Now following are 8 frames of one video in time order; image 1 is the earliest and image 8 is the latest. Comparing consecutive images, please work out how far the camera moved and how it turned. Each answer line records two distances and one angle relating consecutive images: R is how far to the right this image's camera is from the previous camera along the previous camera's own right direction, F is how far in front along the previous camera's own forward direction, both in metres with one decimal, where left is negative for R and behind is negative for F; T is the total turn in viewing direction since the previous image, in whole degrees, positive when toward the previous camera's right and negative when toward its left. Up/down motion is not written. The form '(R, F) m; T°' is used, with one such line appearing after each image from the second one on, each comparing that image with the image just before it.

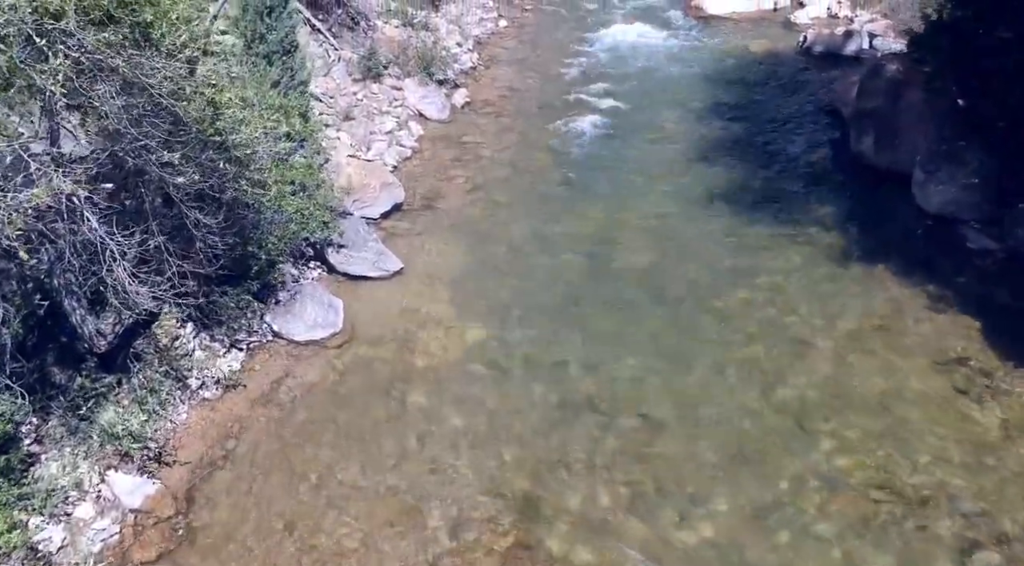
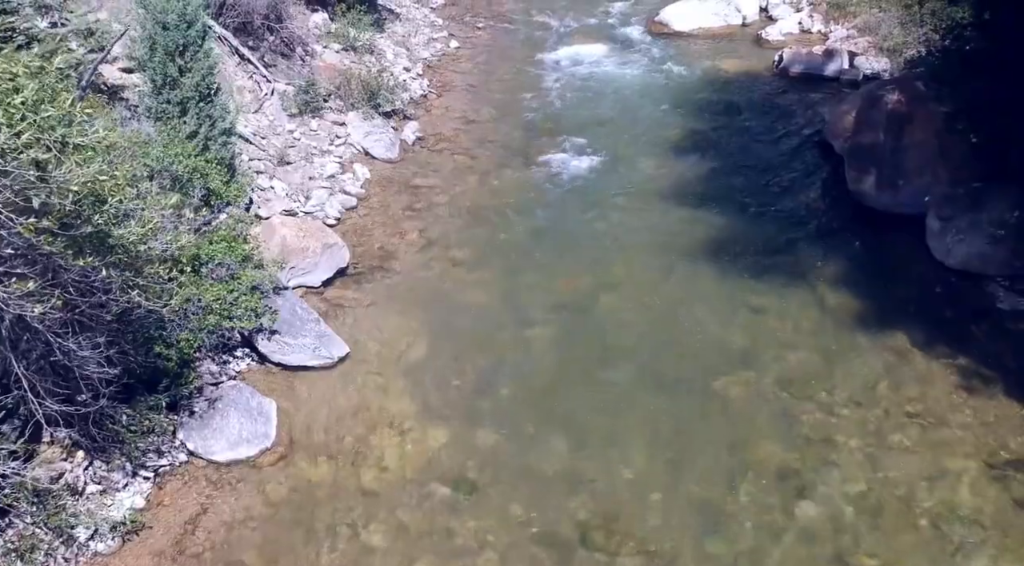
(-0.1, +1.8) m; +3°
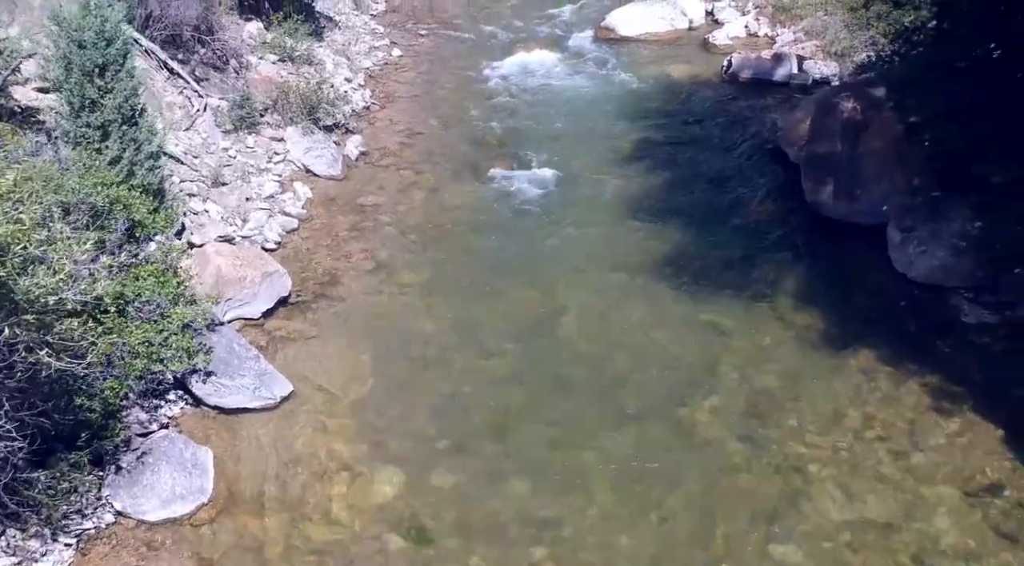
(0.0, +0.5) m; +3°
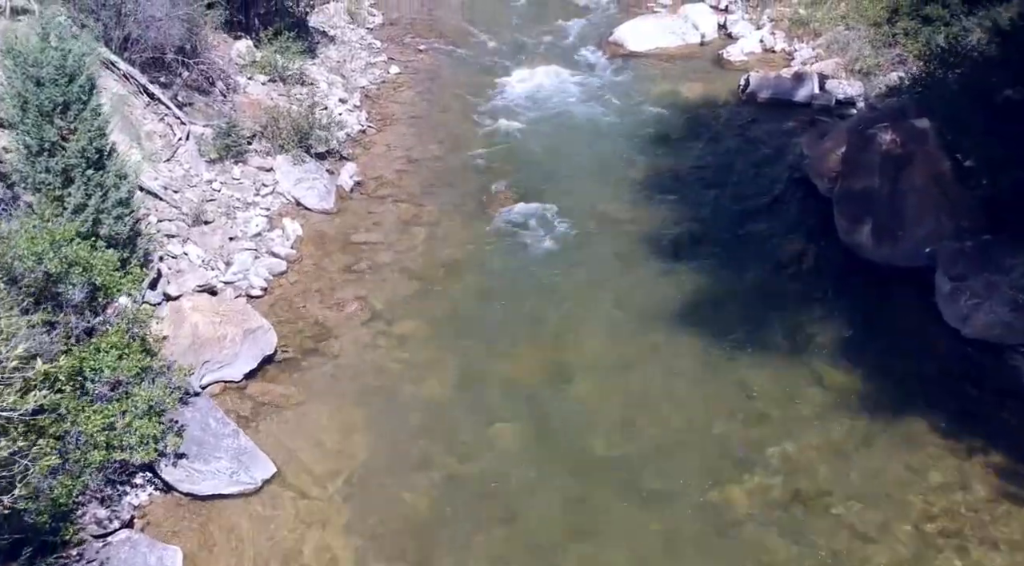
(-0.1, +1.1) m; 0°
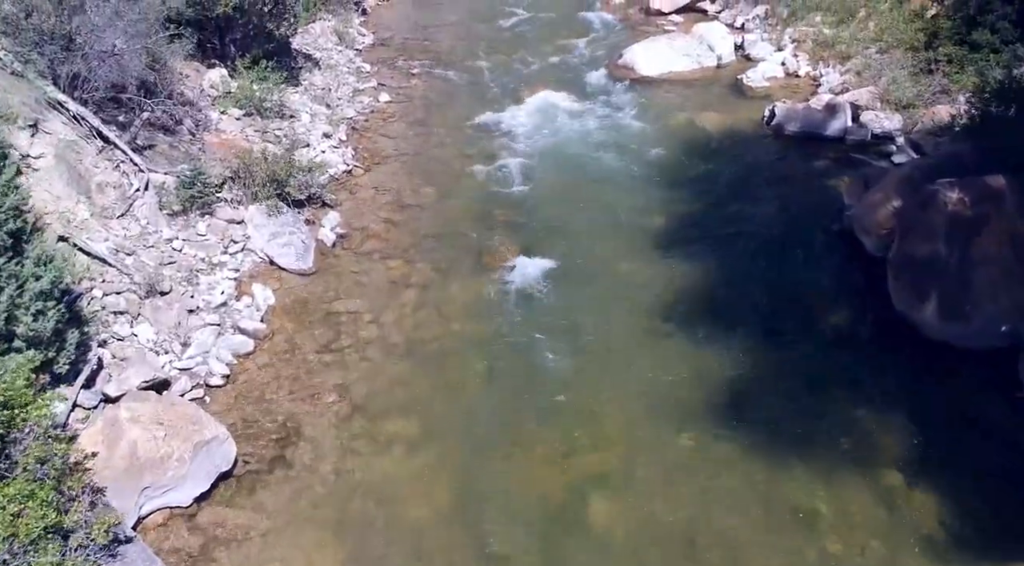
(-0.1, +1.6) m; 0°
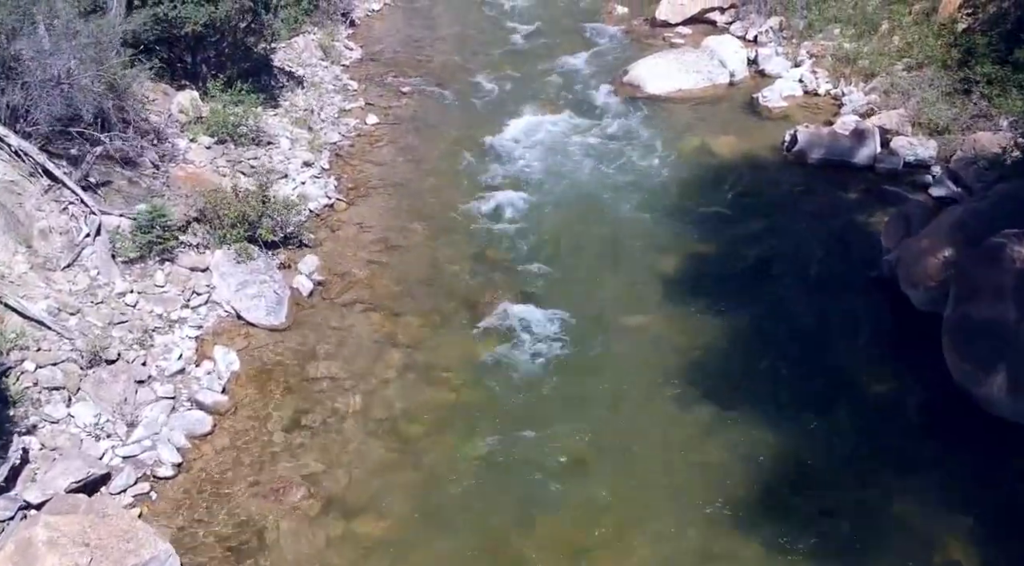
(0.0, +1.4) m; 0°
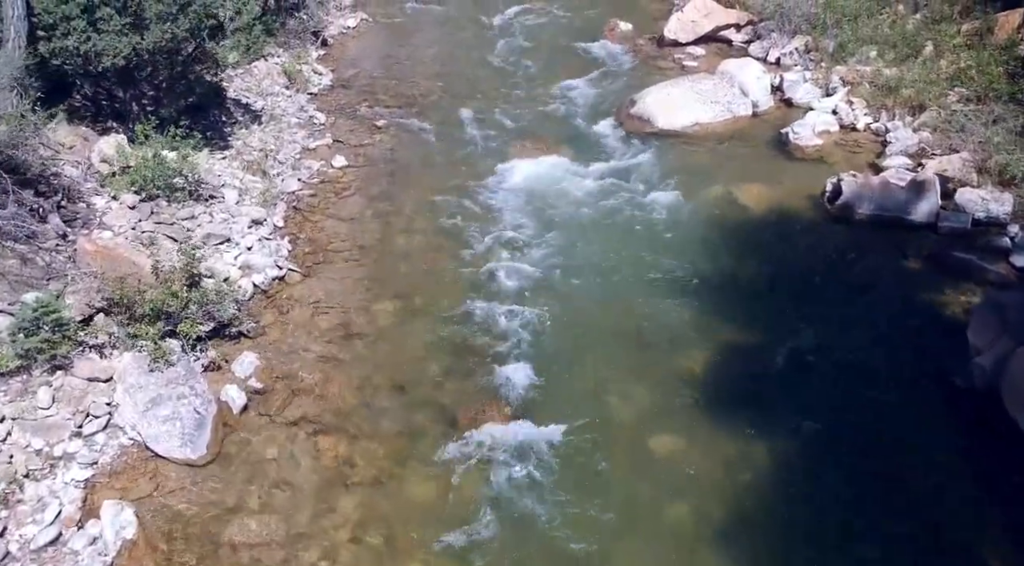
(+0.1, +2.4) m; 0°
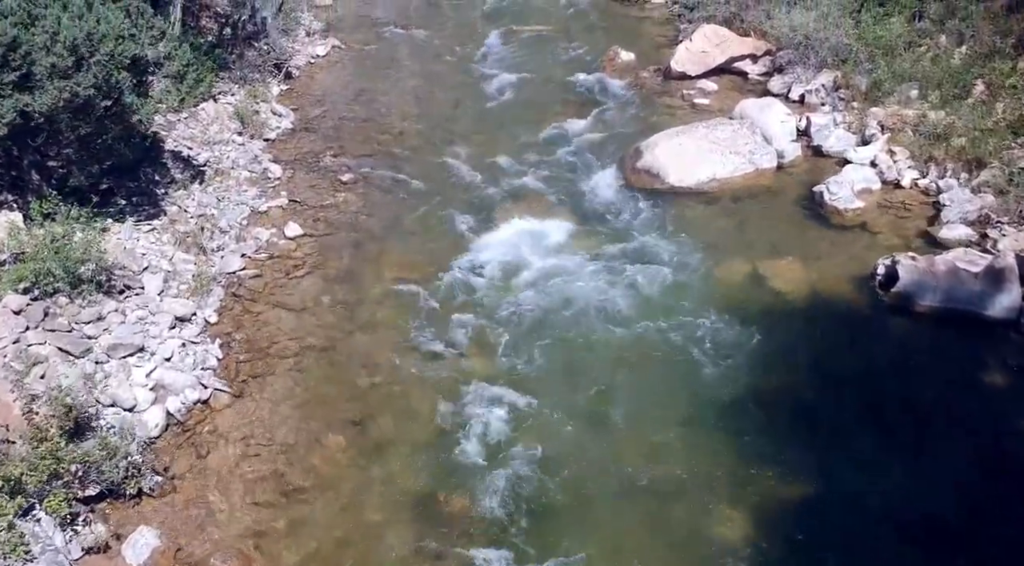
(+0.1, +2.3) m; 0°
